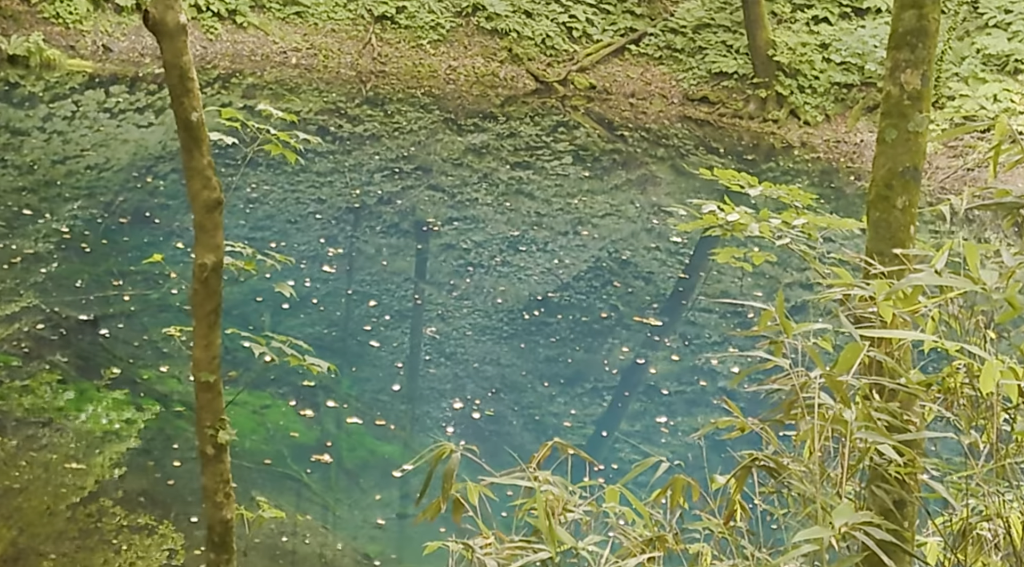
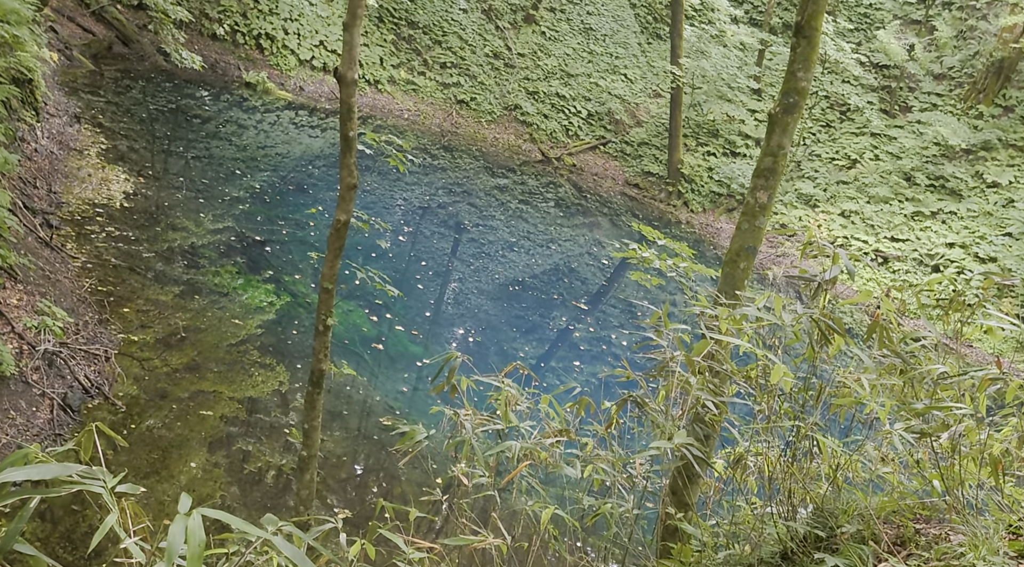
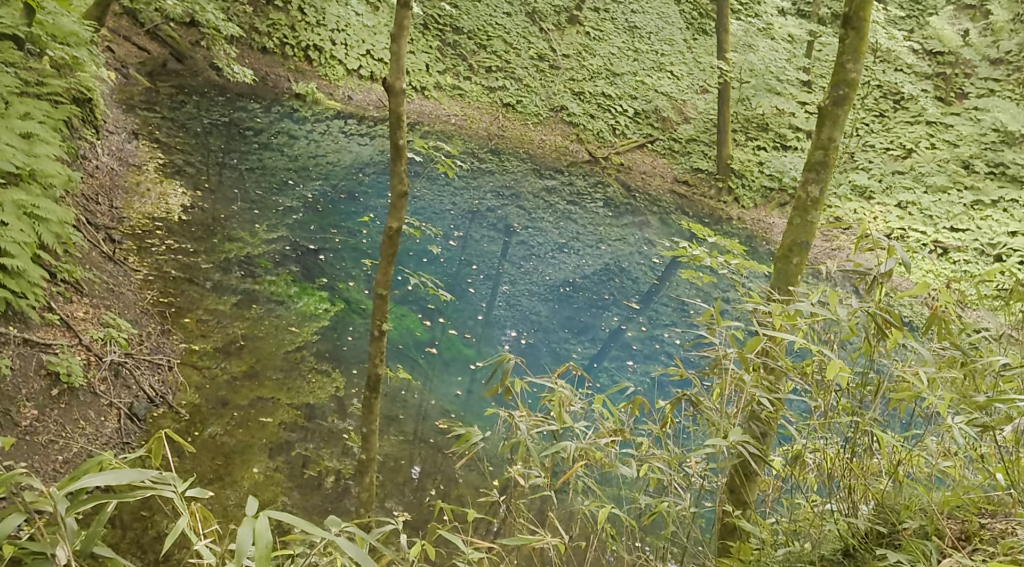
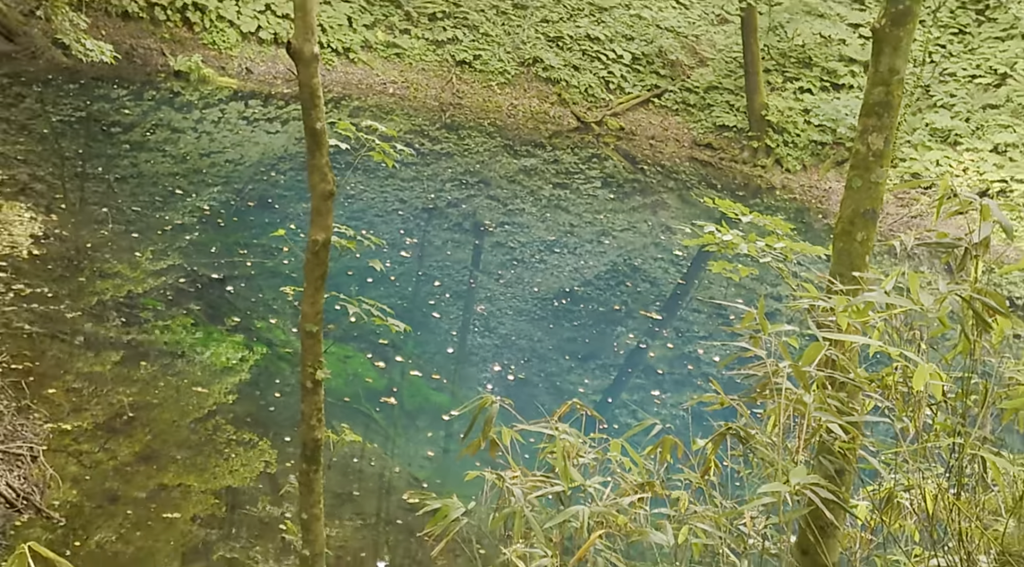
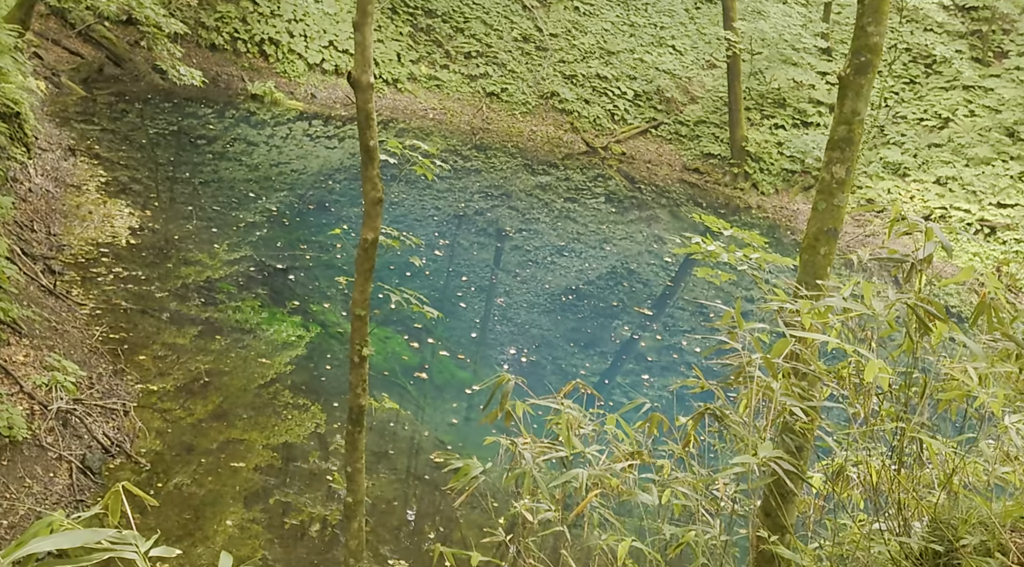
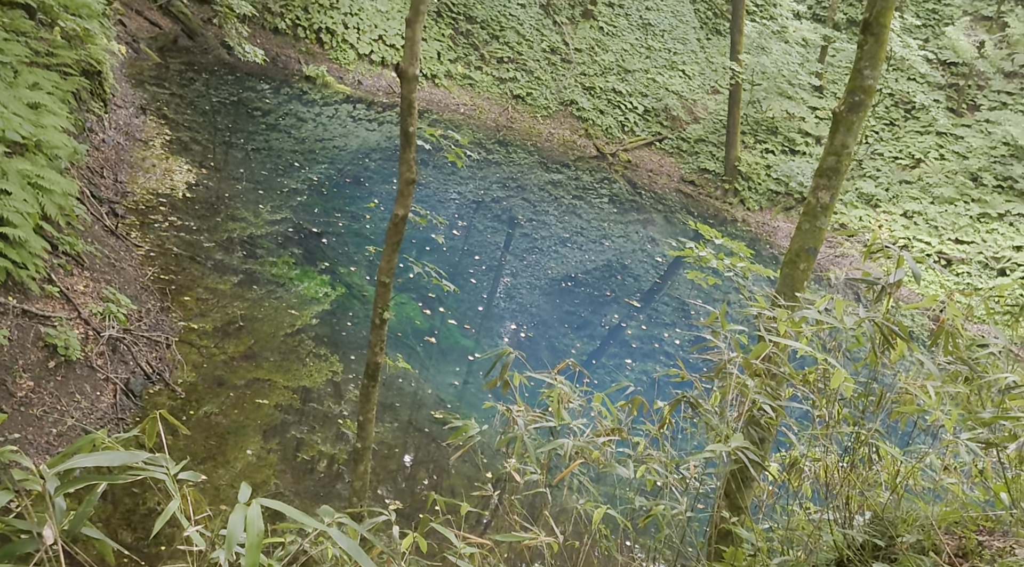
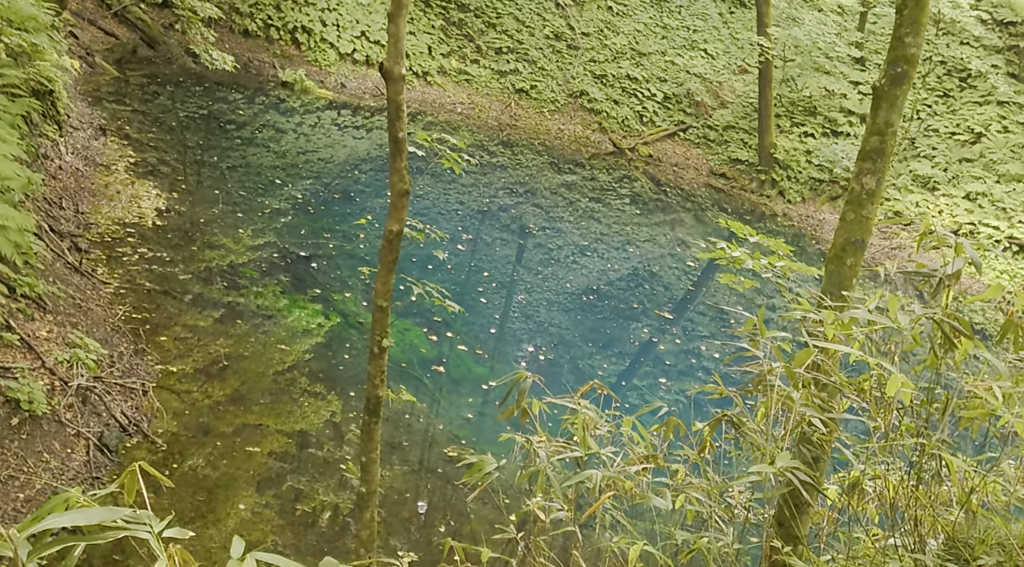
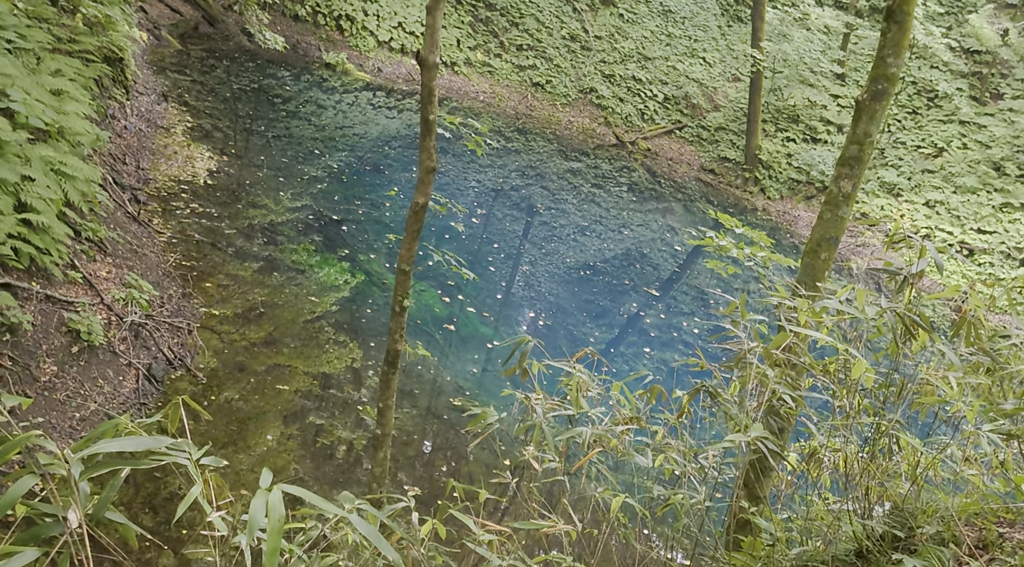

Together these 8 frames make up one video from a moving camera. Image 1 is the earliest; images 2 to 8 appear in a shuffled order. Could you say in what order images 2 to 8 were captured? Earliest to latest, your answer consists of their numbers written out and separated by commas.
4, 5, 7, 3, 8, 6, 2
